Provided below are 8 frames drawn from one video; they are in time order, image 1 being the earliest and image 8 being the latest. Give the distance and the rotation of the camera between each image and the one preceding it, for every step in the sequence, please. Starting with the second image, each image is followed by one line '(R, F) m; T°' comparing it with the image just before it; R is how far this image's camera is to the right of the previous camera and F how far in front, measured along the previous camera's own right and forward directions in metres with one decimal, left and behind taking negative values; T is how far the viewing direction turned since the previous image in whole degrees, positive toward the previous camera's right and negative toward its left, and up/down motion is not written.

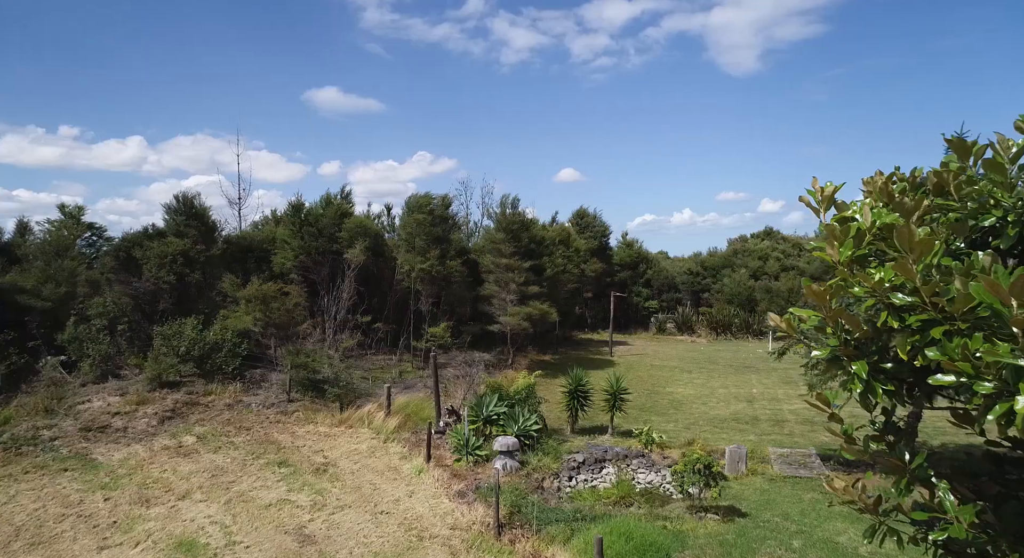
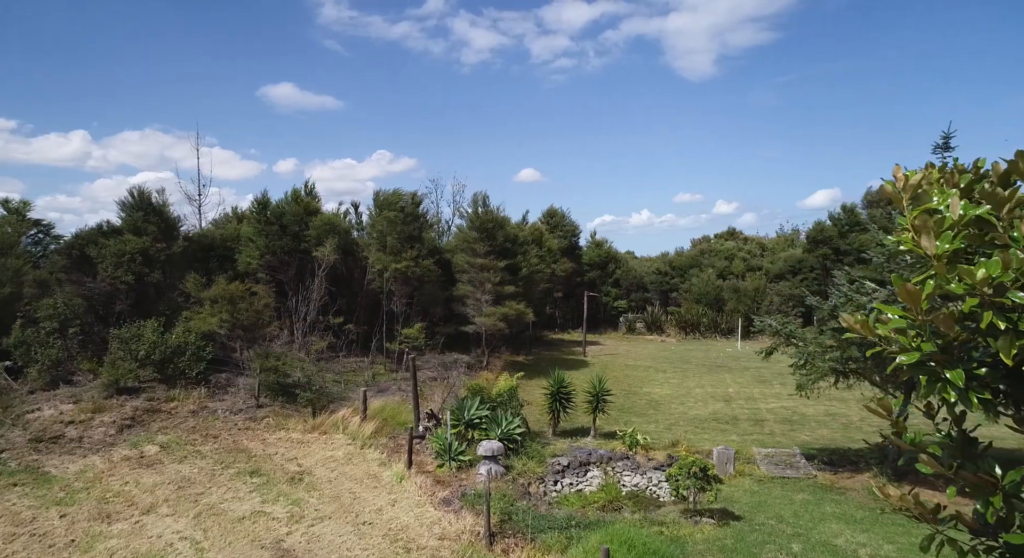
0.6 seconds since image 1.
(-0.5, +0.4) m; +3°
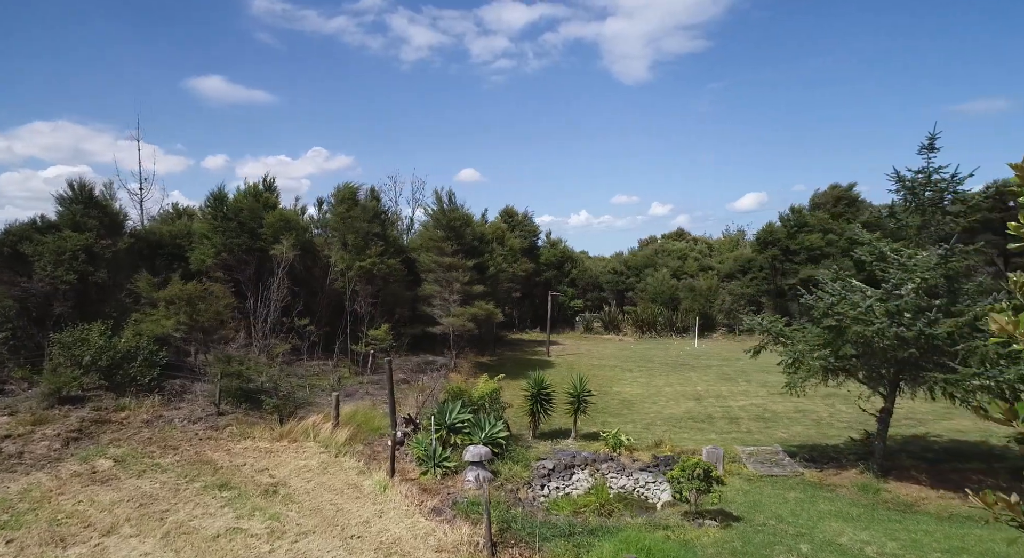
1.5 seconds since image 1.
(-0.9, +0.5) m; +5°
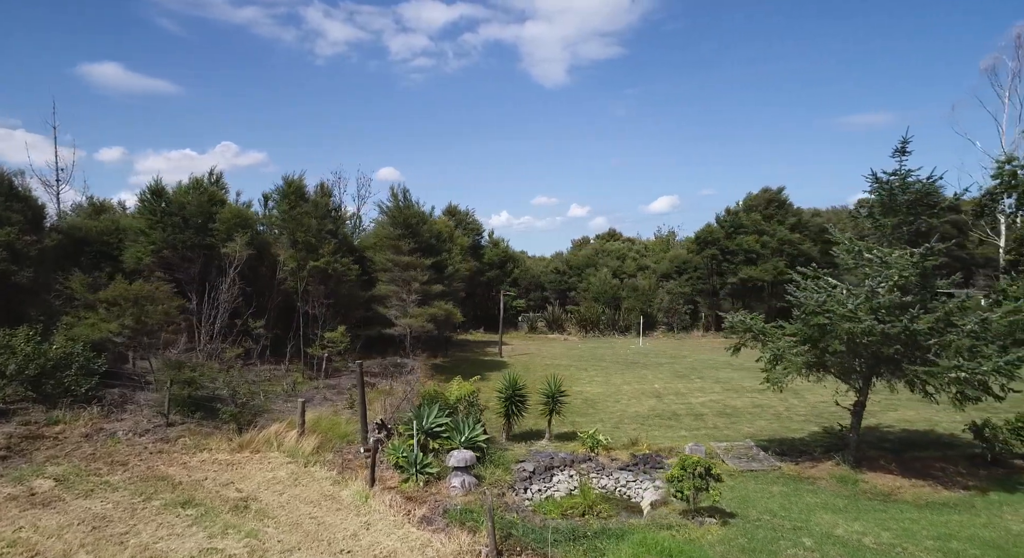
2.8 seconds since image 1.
(-1.2, +0.5) m; +7°
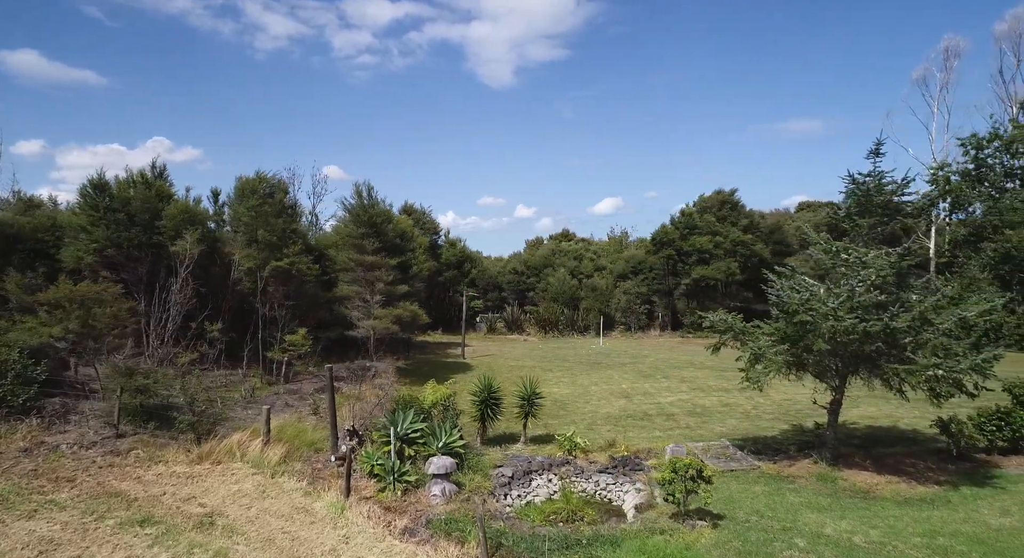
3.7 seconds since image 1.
(-0.6, +0.4) m; +5°
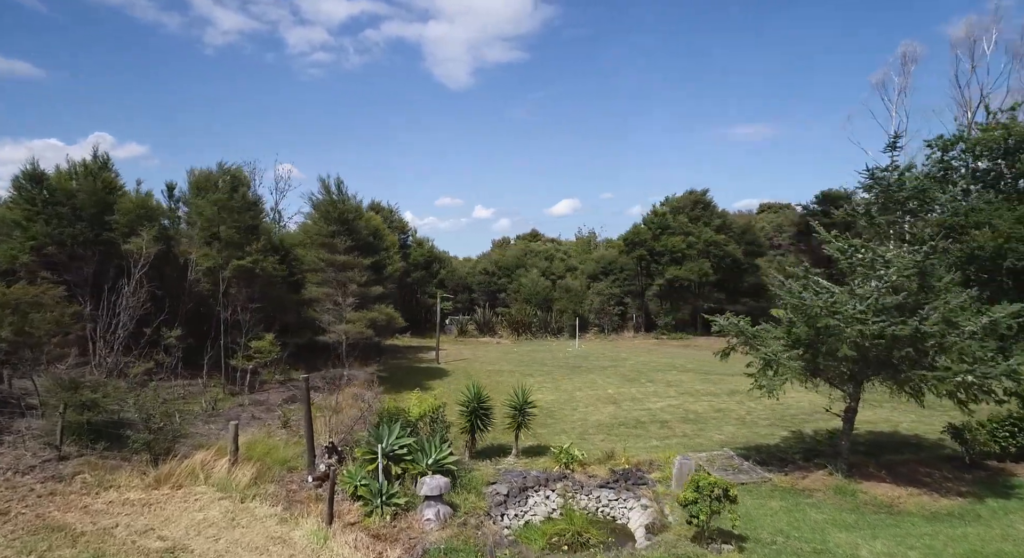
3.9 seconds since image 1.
(-0.6, +1.0) m; +4°
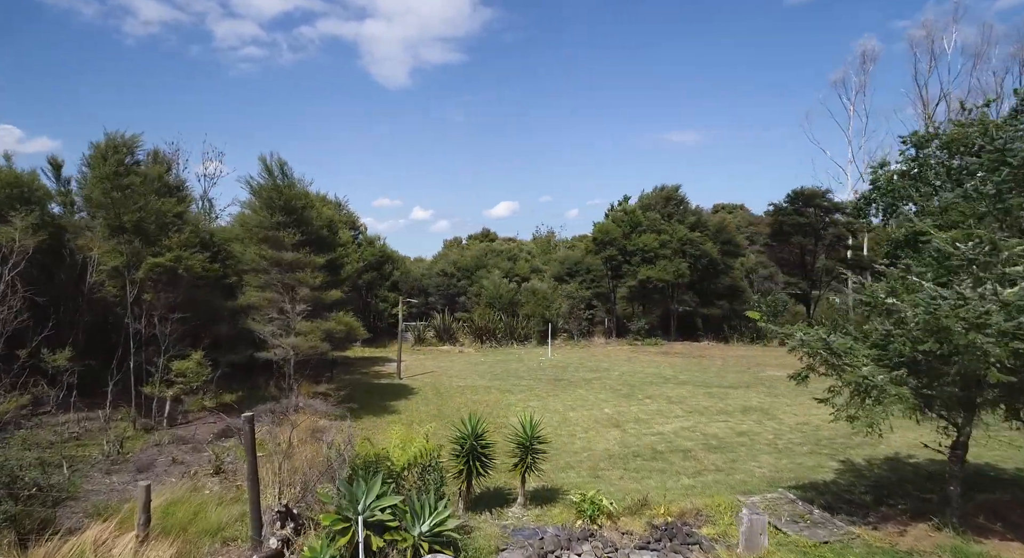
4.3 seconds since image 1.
(-1.0, +2.8) m; +5°
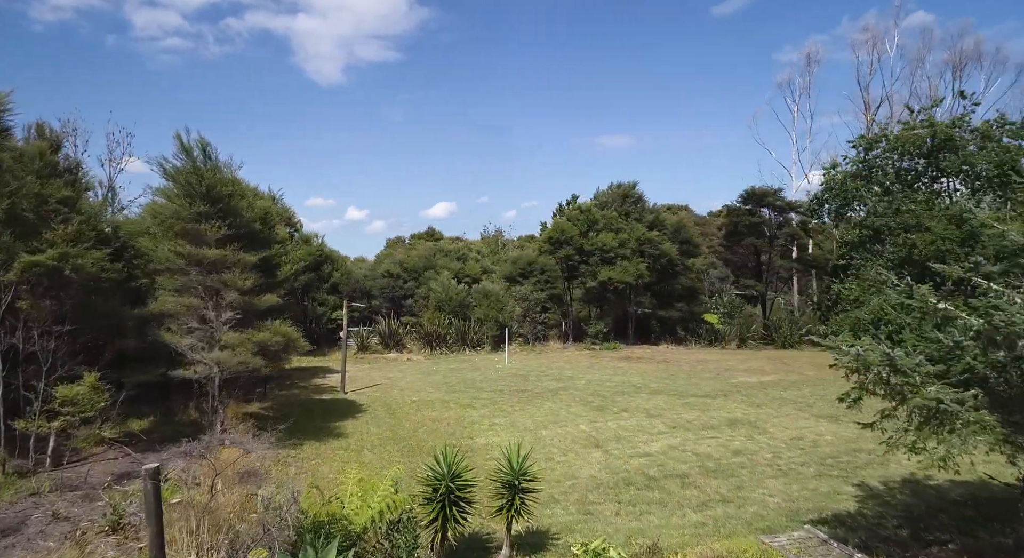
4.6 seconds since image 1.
(-0.5, +1.8) m; +5°
